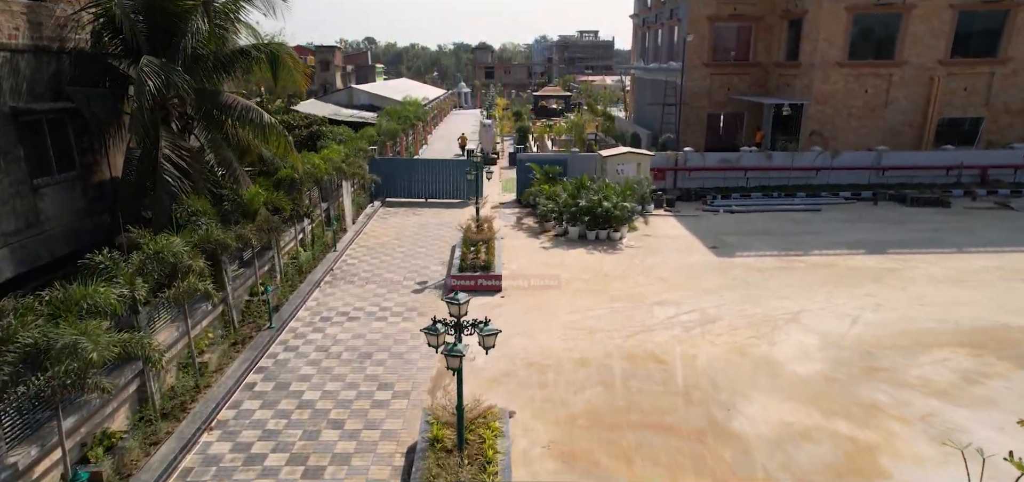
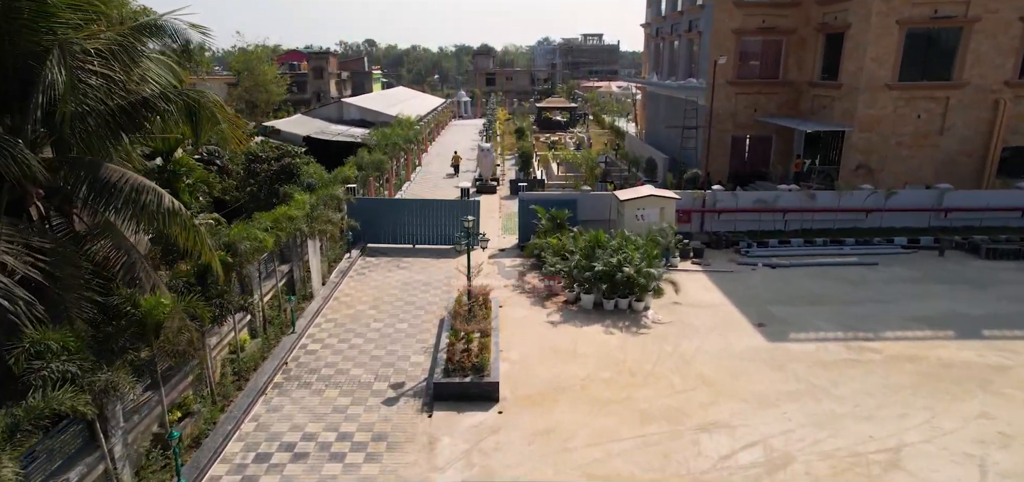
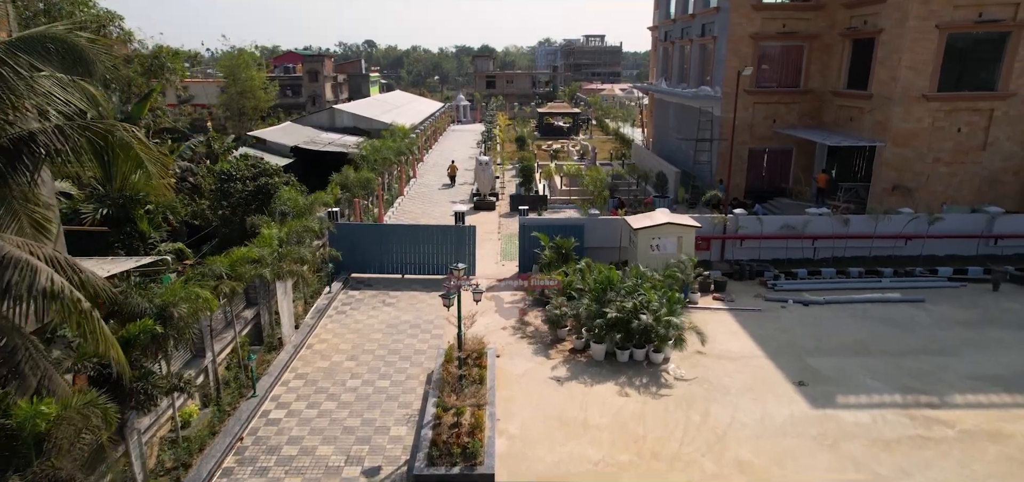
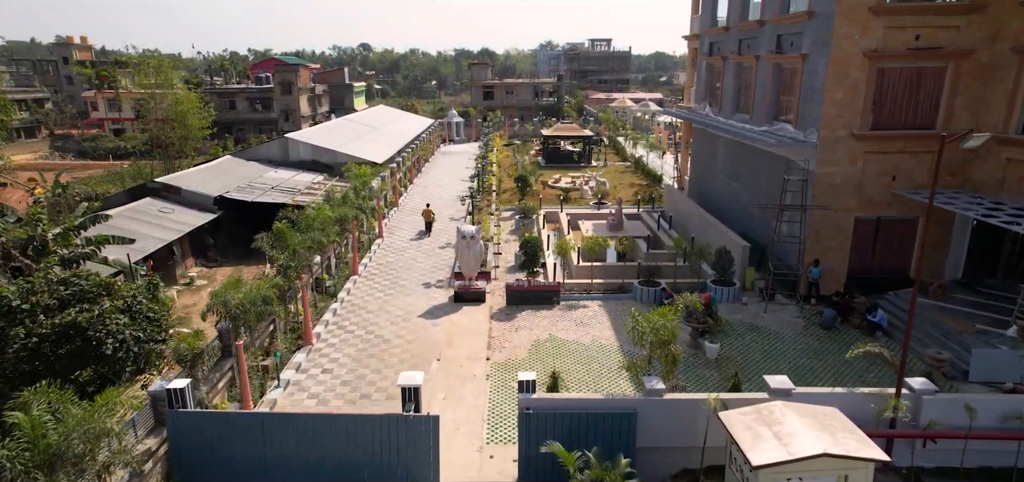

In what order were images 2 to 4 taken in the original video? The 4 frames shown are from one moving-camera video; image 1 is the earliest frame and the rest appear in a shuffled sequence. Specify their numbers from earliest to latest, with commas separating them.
2, 3, 4
